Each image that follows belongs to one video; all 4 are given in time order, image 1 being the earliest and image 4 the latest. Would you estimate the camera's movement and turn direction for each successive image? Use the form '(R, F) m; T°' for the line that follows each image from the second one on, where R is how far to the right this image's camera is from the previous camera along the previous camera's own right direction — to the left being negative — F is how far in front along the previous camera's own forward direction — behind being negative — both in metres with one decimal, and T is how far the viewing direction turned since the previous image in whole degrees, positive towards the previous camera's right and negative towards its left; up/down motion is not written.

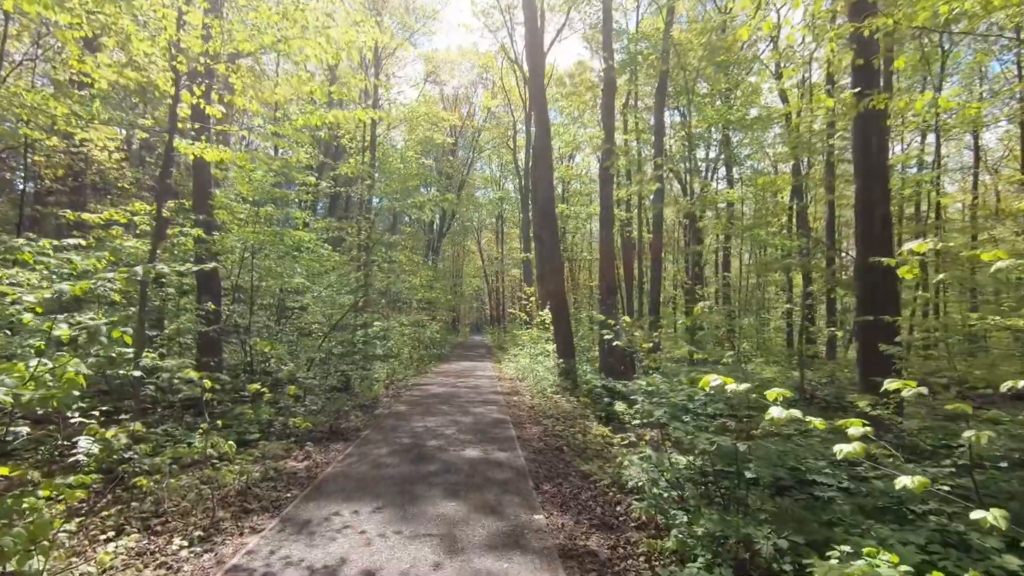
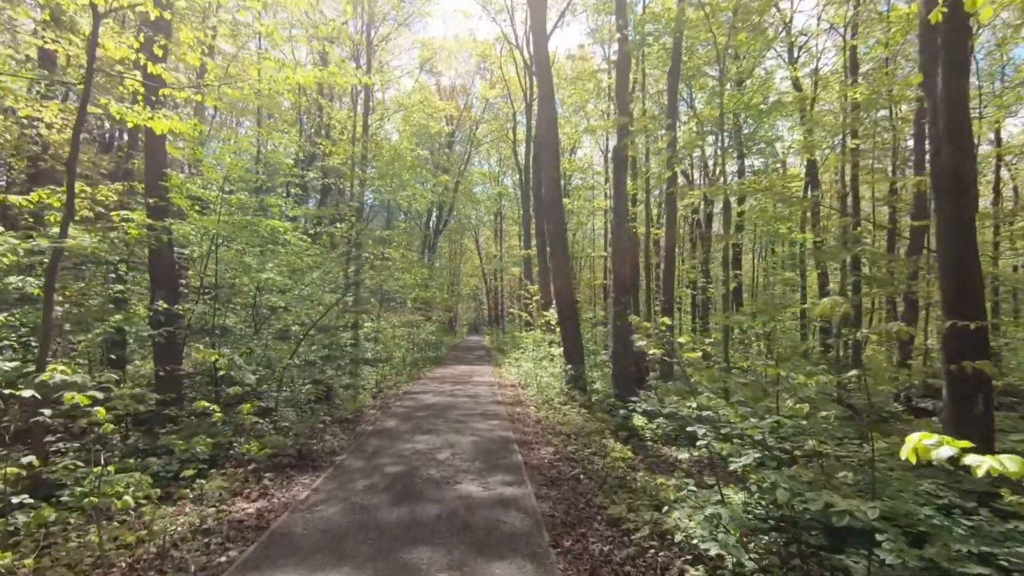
(-0.1, +1.1) m; 0°
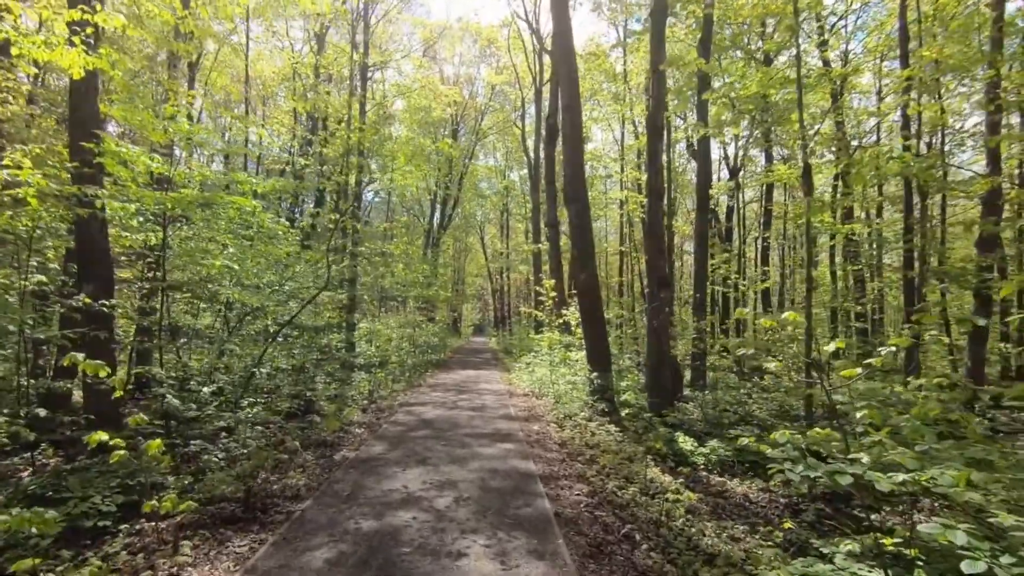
(-0.1, +1.4) m; -1°
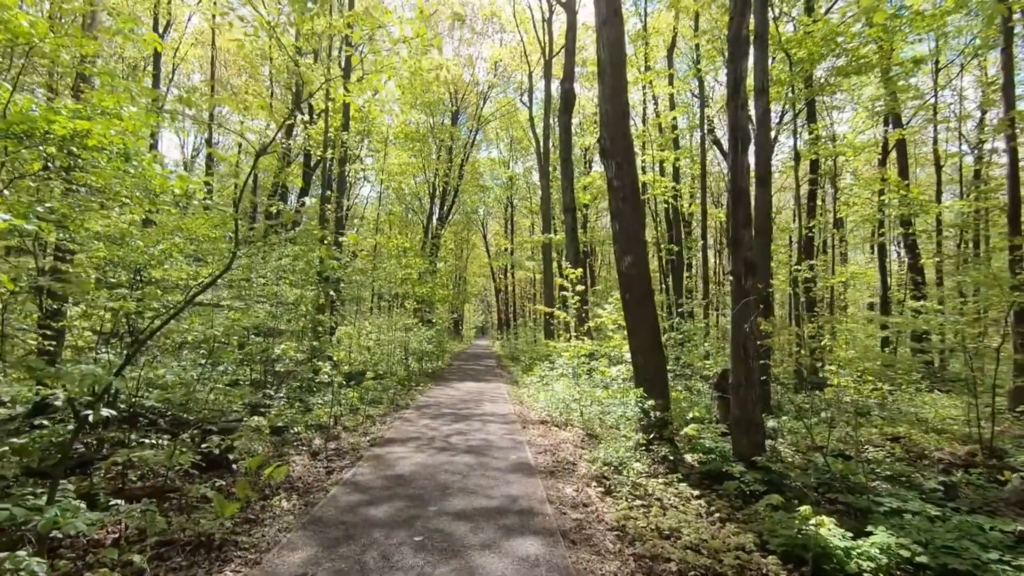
(-0.1, +2.4) m; 0°
